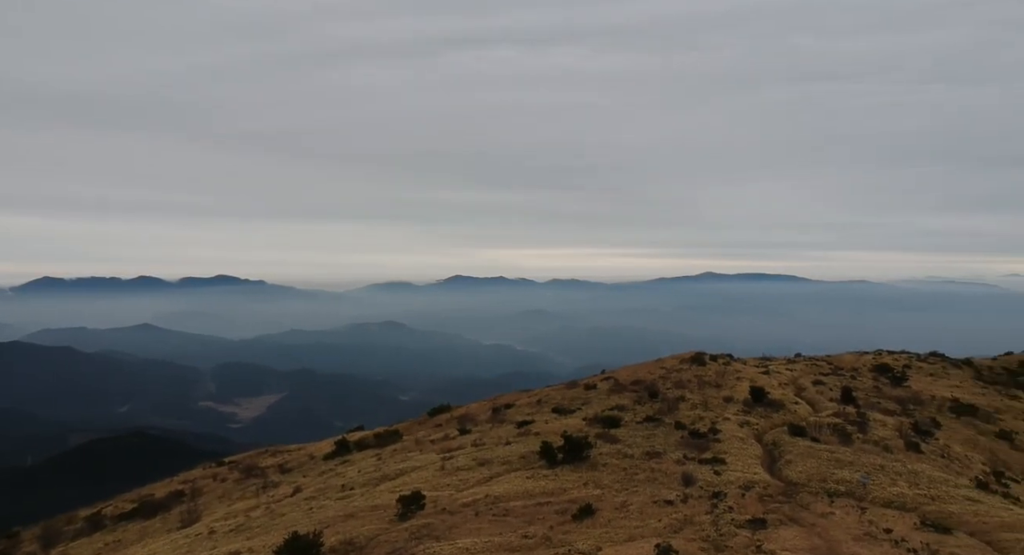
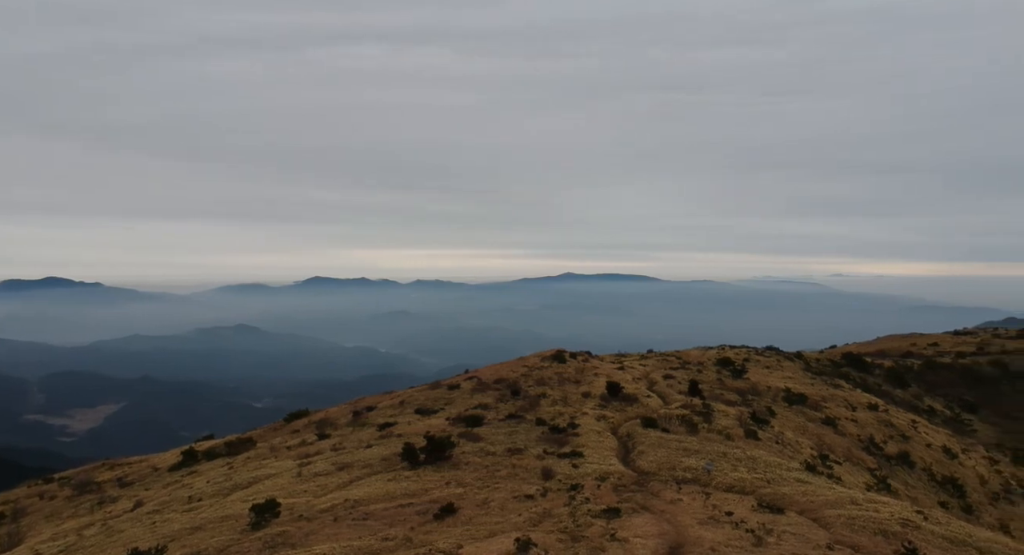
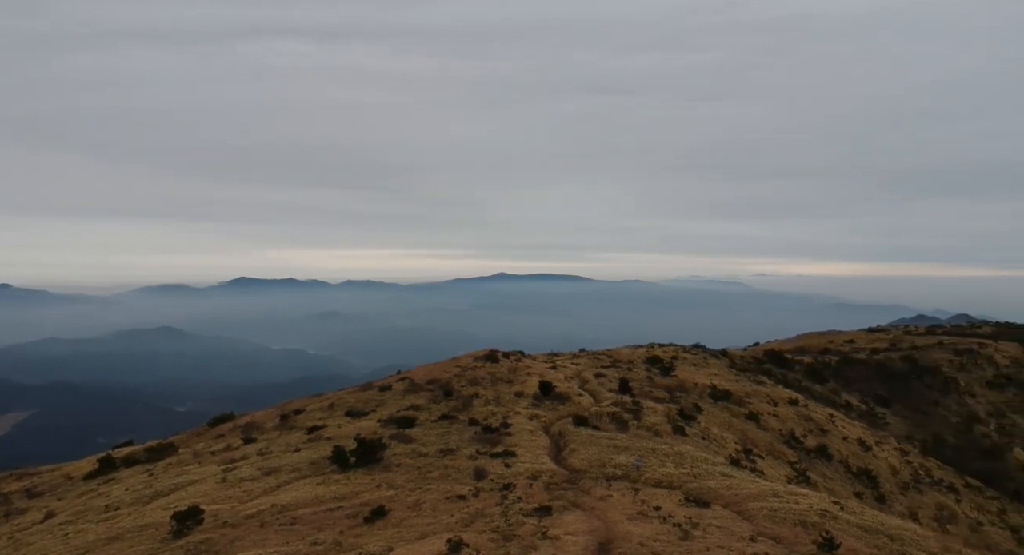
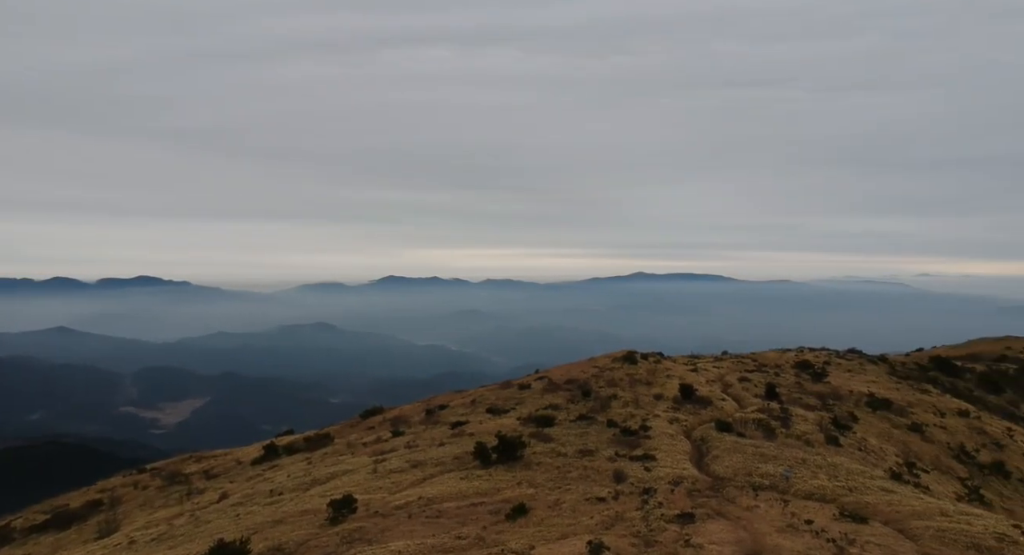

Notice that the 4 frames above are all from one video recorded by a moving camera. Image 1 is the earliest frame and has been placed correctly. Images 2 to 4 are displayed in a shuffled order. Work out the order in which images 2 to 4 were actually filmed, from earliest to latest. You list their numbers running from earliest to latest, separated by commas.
4, 2, 3
